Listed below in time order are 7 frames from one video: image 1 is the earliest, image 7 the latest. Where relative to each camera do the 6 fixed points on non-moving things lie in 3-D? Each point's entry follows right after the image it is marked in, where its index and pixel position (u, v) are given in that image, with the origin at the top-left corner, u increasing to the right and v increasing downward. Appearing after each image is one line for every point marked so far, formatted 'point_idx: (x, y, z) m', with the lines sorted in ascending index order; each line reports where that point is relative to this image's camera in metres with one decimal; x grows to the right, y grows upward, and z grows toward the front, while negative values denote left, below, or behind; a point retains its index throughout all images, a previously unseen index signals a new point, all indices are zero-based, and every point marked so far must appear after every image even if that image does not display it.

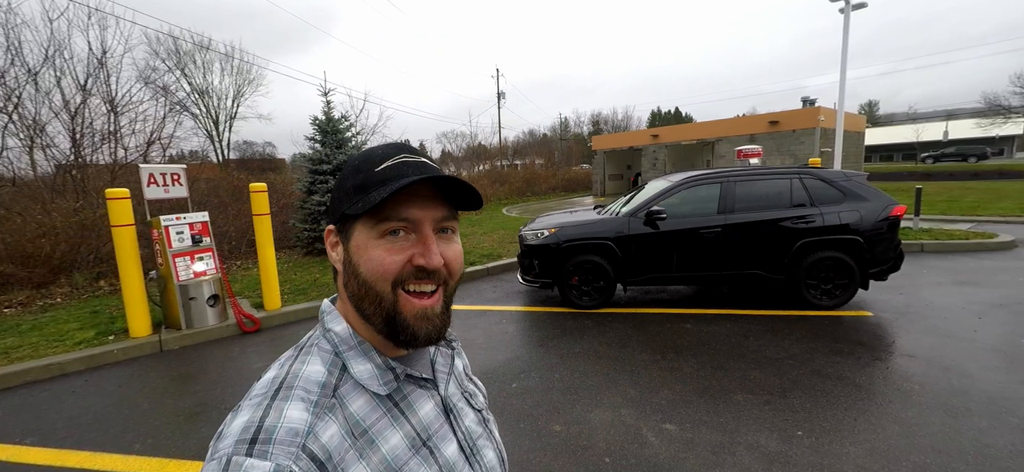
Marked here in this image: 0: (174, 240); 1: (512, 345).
0: (-3.8, 0.0, +4.6) m
1: (0.0, -1.1, +4.4) m
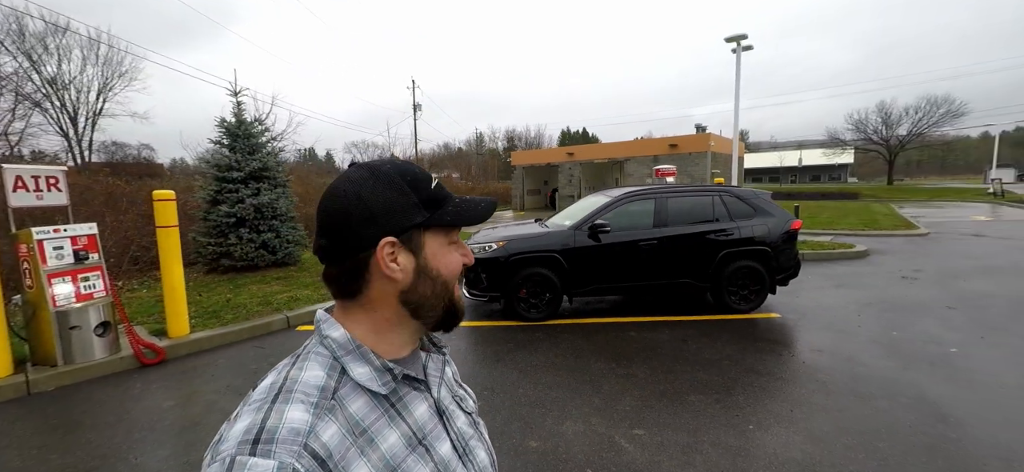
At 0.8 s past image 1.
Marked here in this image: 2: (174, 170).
0: (-4.2, -0.2, +3.8) m
1: (-0.5, -1.3, +4.2) m
2: (-11.4, +2.2, +13.7) m
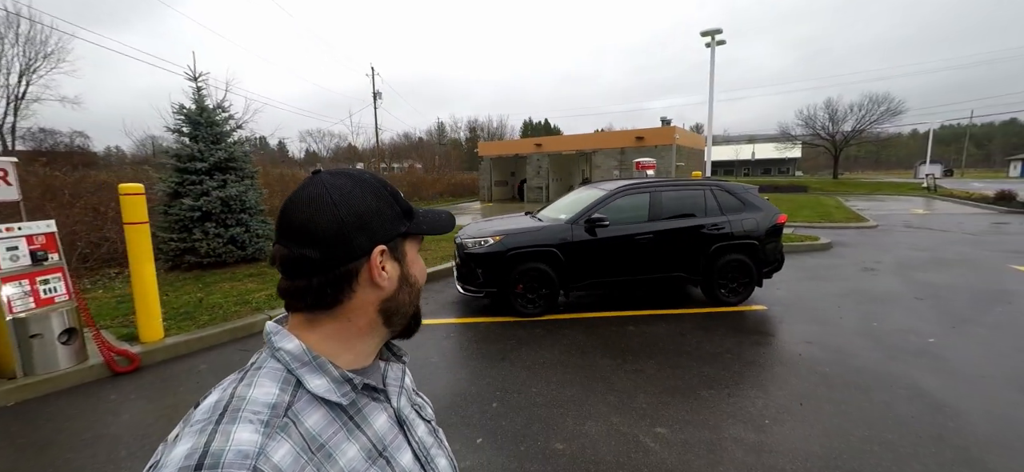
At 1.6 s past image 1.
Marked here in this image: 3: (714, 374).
0: (-4.1, -0.2, +3.3) m
1: (-0.4, -1.2, +4.1) m
2: (-12.1, +2.3, +12.5) m
3: (+1.9, -1.3, +3.8) m
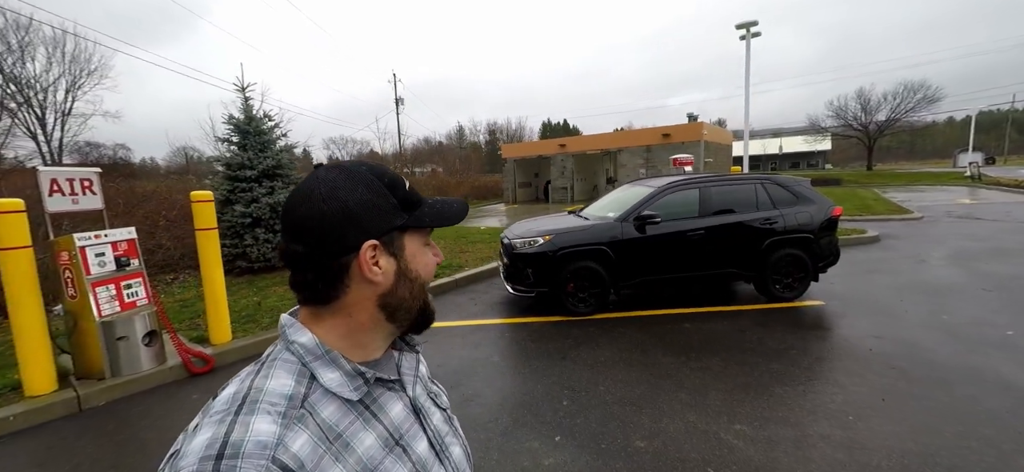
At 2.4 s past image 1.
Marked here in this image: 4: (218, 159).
0: (-3.6, -0.3, +3.5) m
1: (+0.2, -1.2, +4.1) m
2: (-11.2, +2.1, +13.1) m
3: (+2.4, -1.2, +3.7) m
4: (-5.3, +1.4, +7.3) m
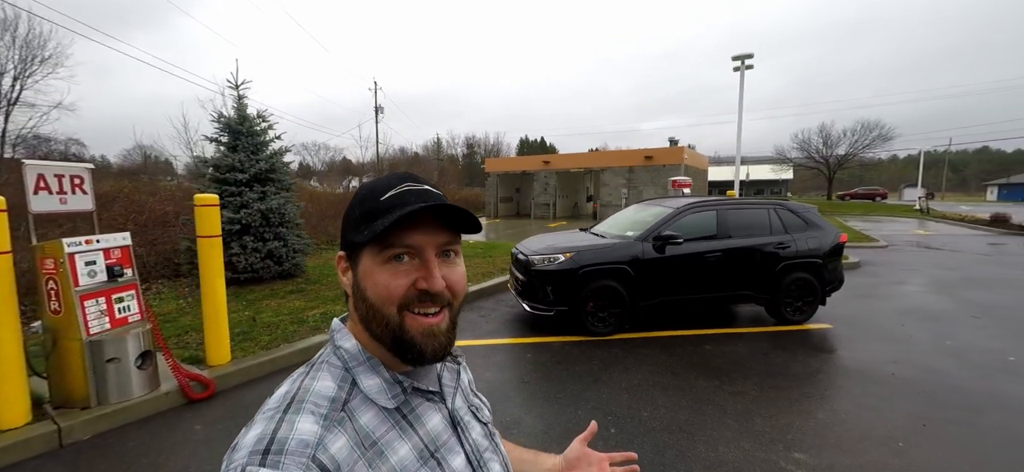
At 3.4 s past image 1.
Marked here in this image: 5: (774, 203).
0: (-3.2, -0.3, +3.1) m
1: (+0.5, -1.4, +3.9) m
2: (-11.4, +2.0, +12.2) m
3: (+2.8, -1.4, +3.7) m
4: (-5.1, +1.3, +6.9) m
5: (+3.6, +0.5, +5.7) m
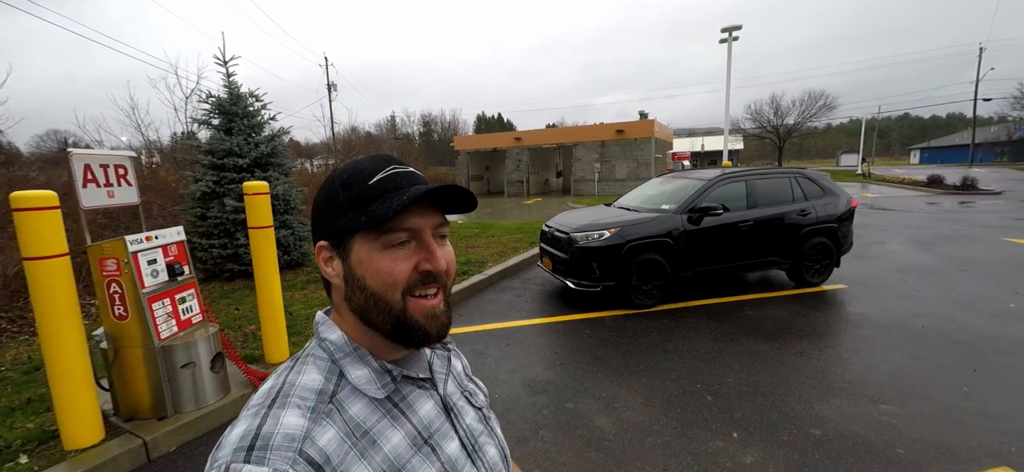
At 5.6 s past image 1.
0: (-2.4, -0.3, +2.8) m
1: (+1.2, -1.2, +4.0) m
2: (-11.6, +2.1, +10.9) m
3: (+3.5, -1.1, +4.0) m
4: (-4.8, +1.4, +6.2) m
5: (+4.1, +0.9, +6.0) m
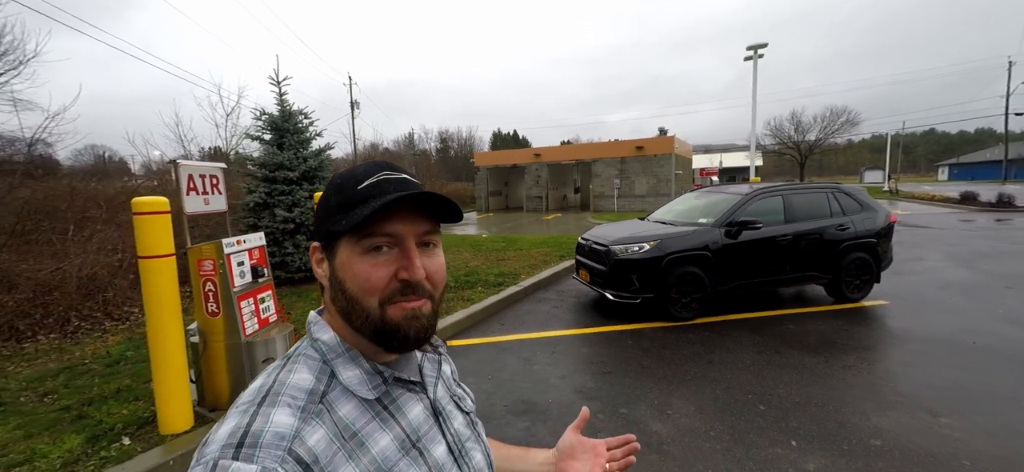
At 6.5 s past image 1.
0: (-2.0, -0.3, +3.0) m
1: (+1.6, -1.3, +4.1) m
2: (-10.8, +1.8, +11.5) m
3: (+3.9, -1.3, +4.0) m
4: (-4.2, +1.2, +6.6) m
5: (+4.6, +0.7, +6.0) m
